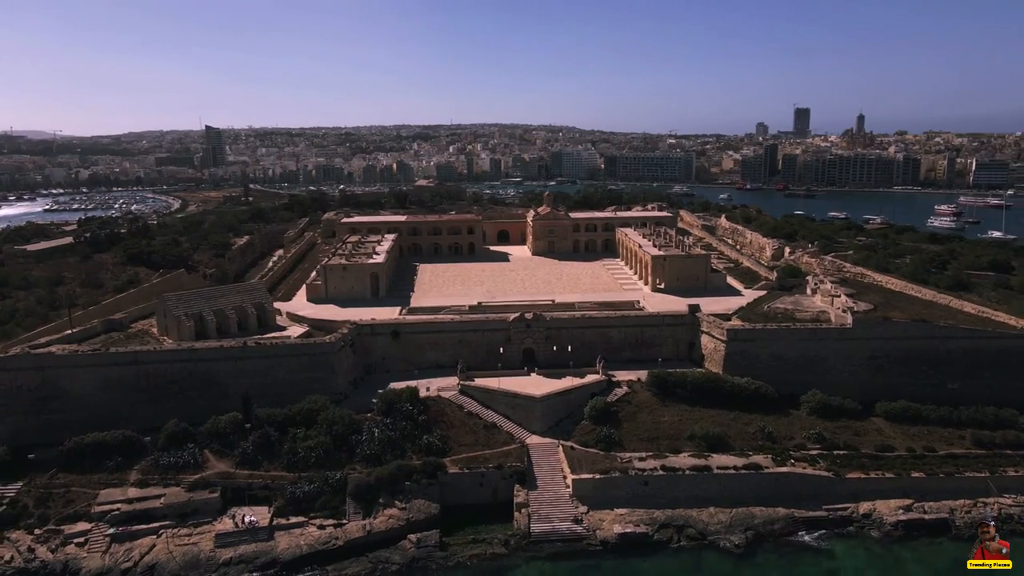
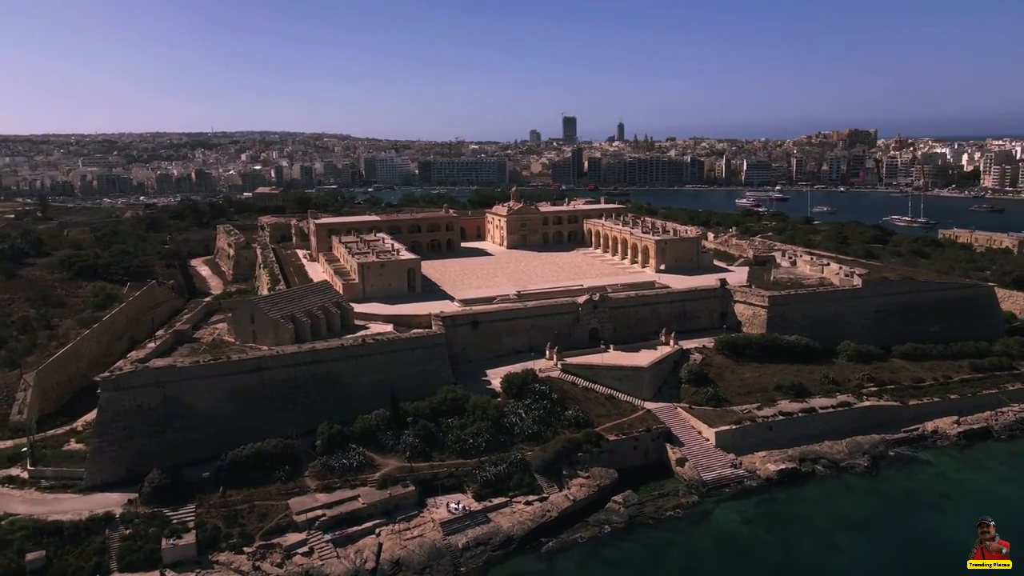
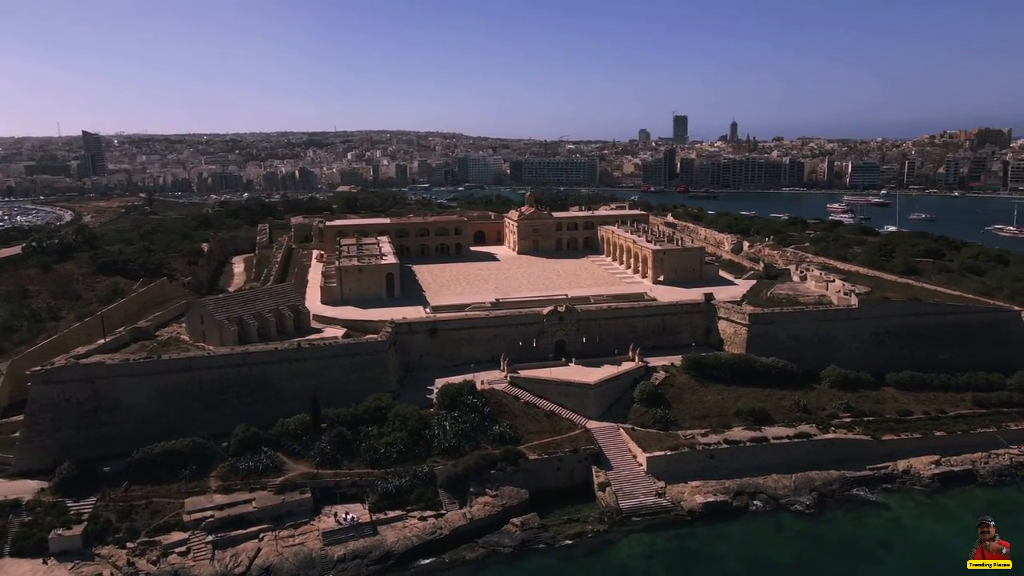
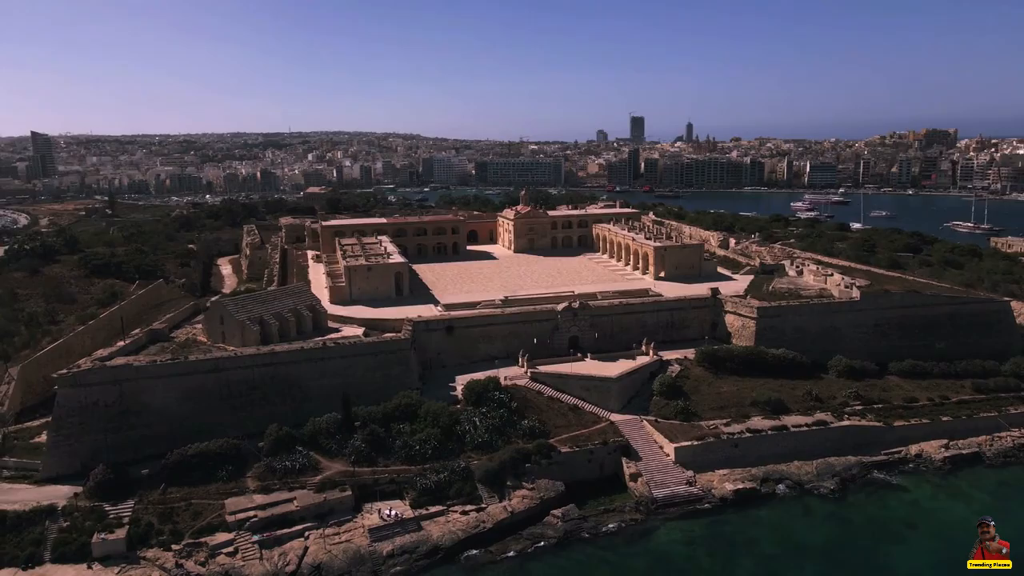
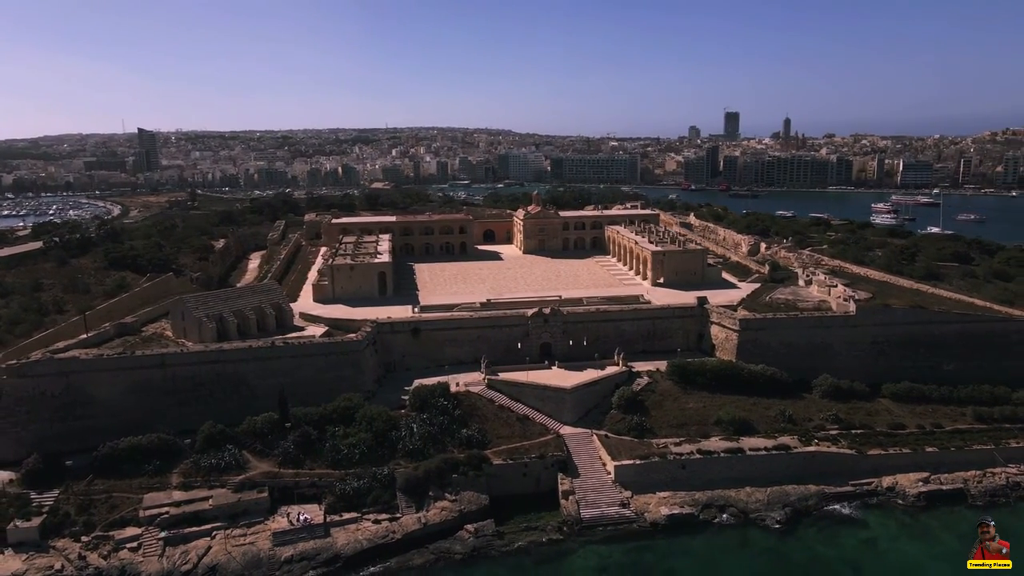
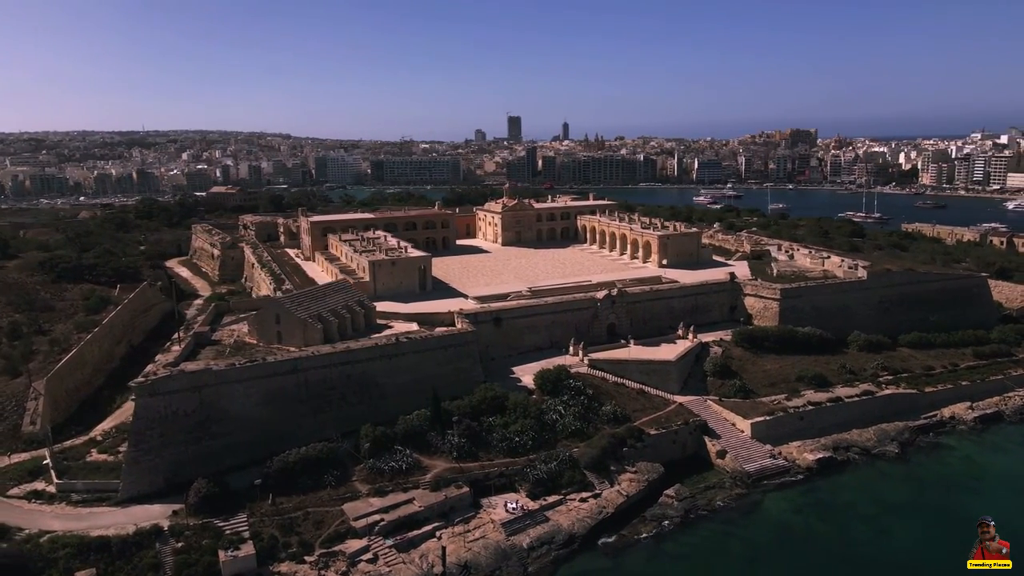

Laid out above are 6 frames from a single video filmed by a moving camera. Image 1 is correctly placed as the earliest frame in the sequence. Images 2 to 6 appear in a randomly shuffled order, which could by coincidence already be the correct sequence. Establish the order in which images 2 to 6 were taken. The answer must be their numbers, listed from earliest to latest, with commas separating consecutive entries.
5, 3, 4, 2, 6
